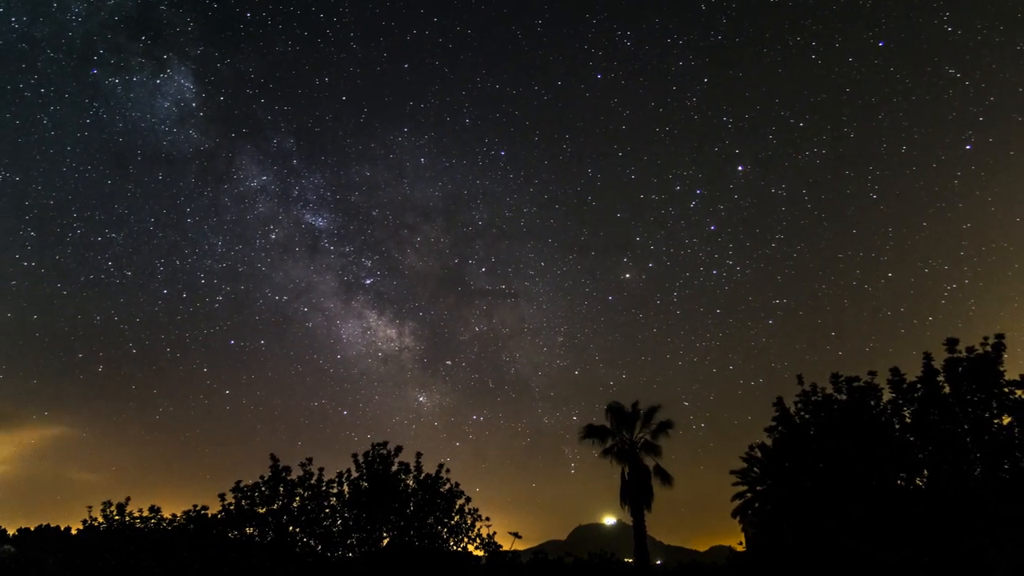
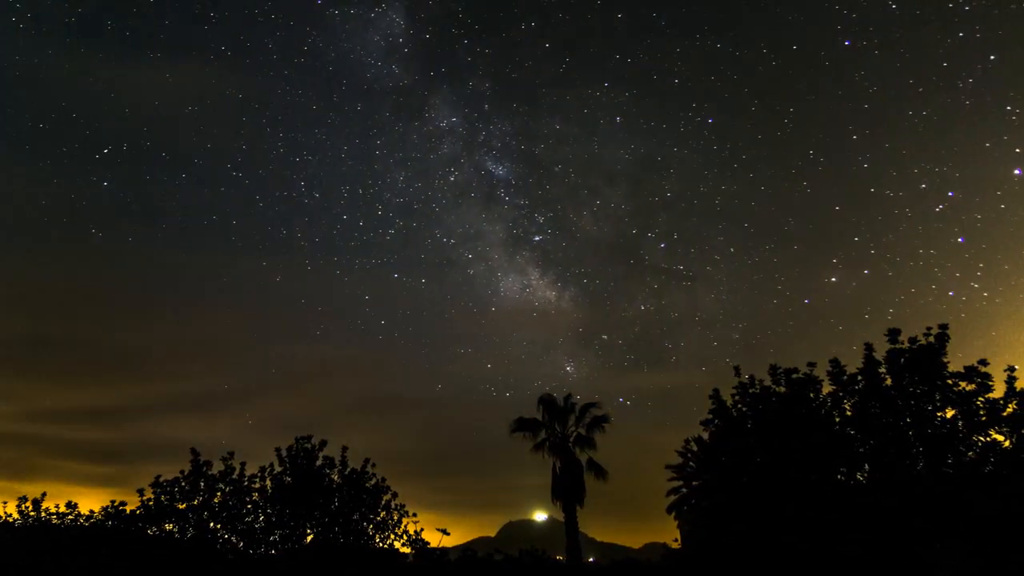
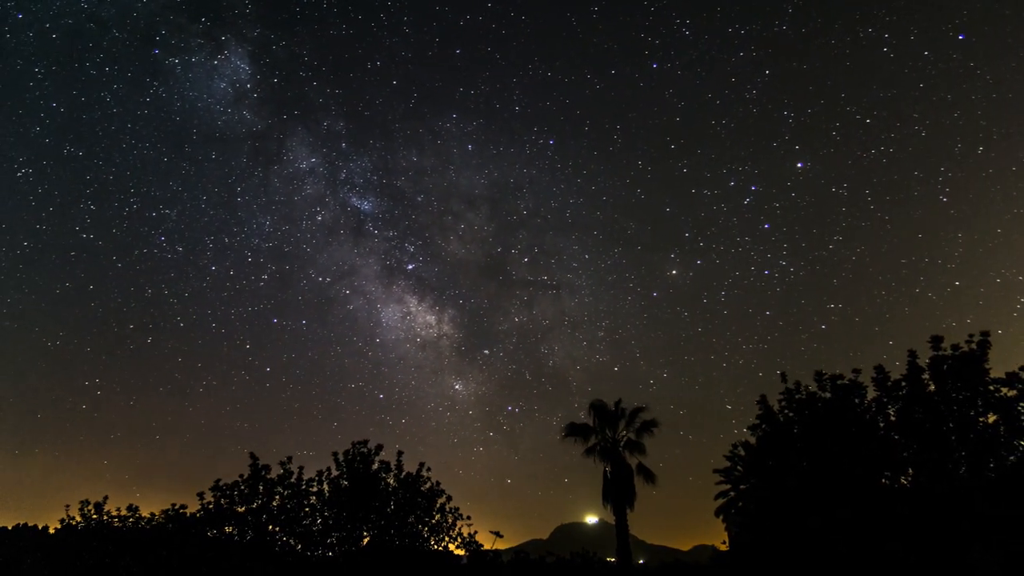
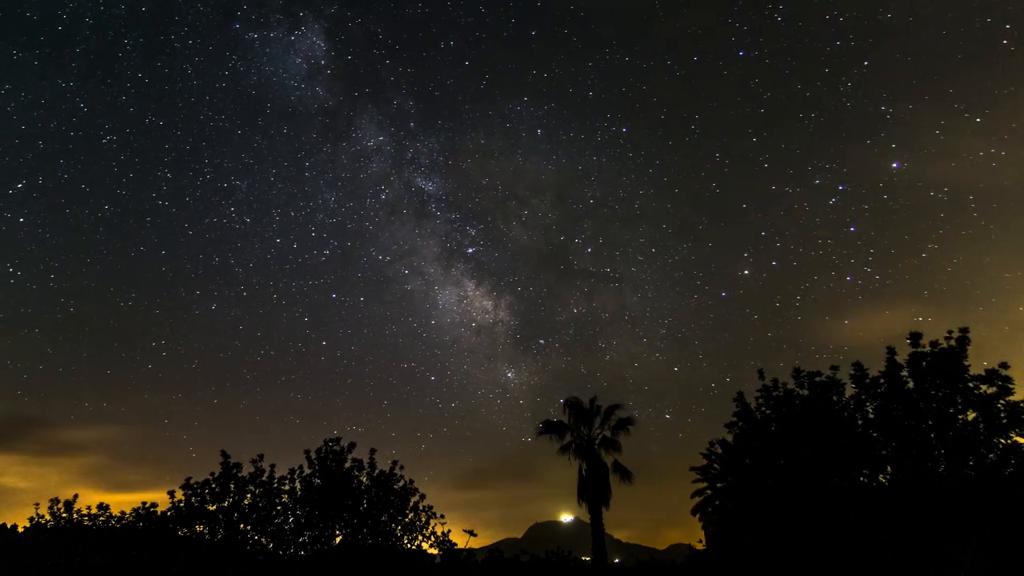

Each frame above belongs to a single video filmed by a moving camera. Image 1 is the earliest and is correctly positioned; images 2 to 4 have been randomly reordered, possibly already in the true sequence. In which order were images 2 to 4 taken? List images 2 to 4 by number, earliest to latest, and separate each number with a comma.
3, 4, 2
